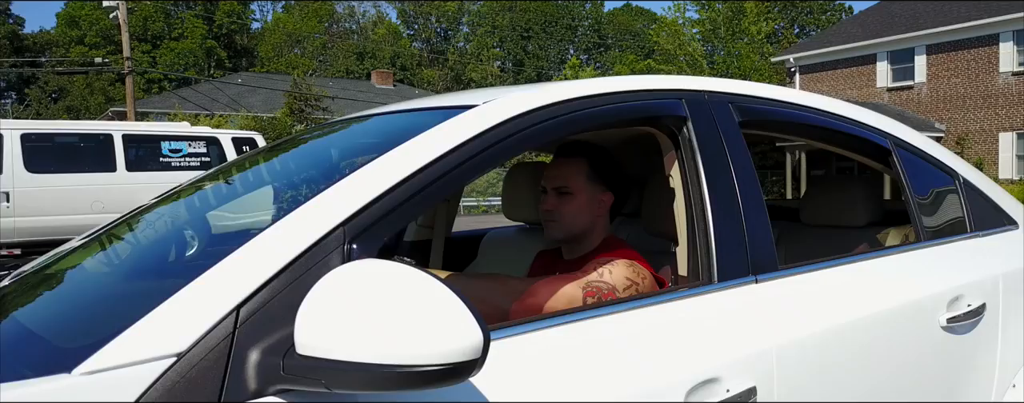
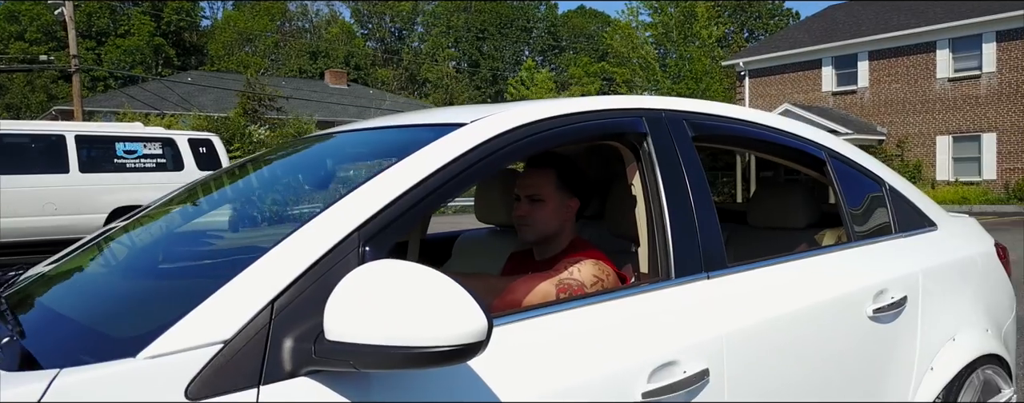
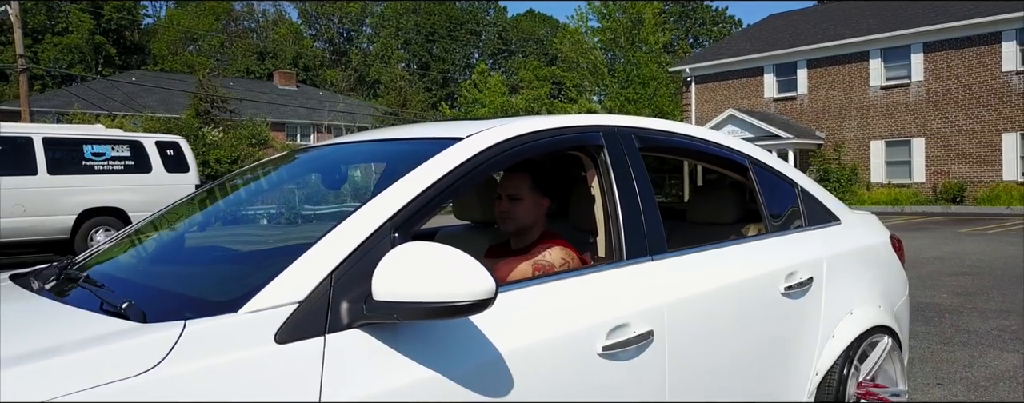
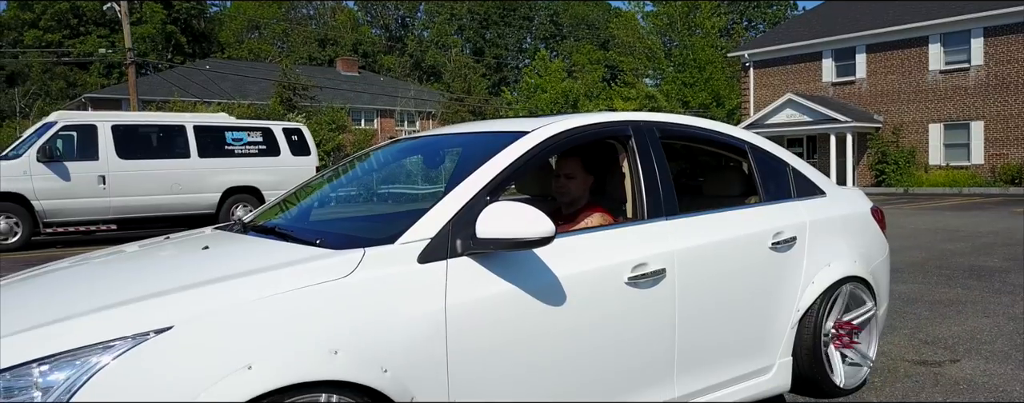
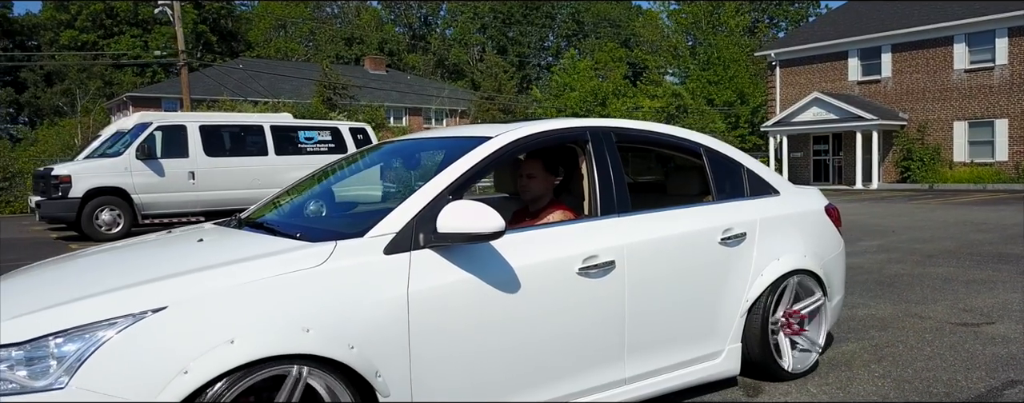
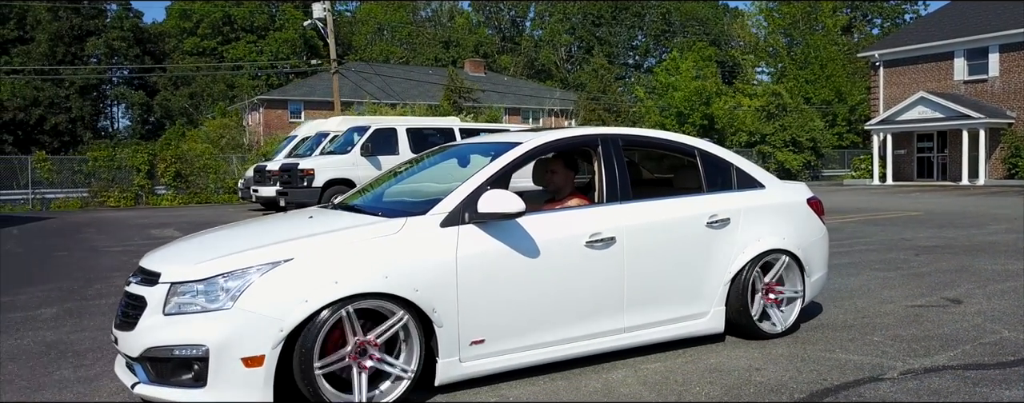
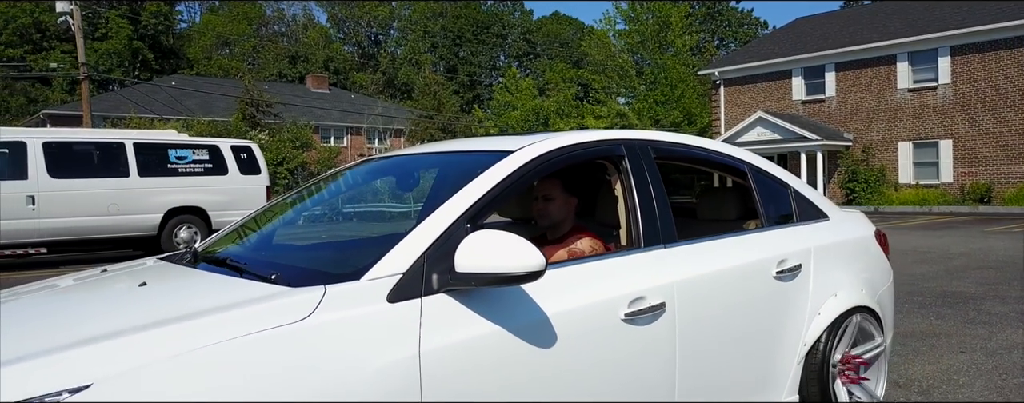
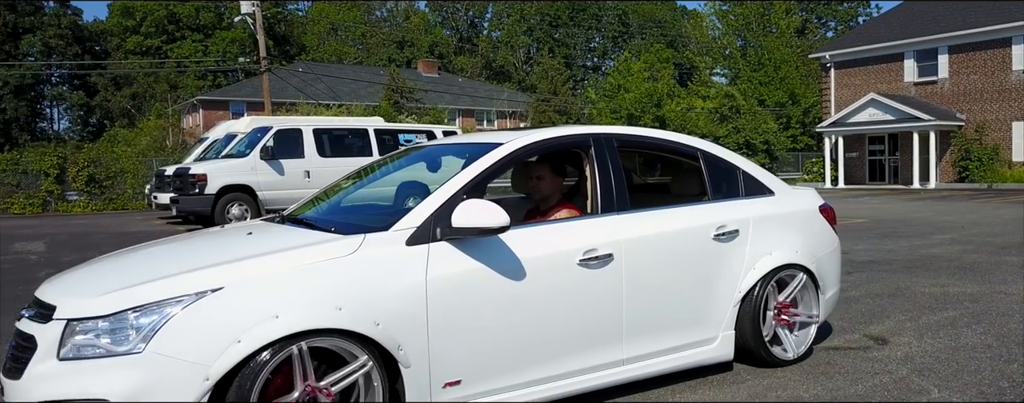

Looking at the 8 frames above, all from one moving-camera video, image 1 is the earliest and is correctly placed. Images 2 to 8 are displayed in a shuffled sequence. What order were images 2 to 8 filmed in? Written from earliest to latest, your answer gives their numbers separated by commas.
2, 3, 7, 4, 5, 8, 6
